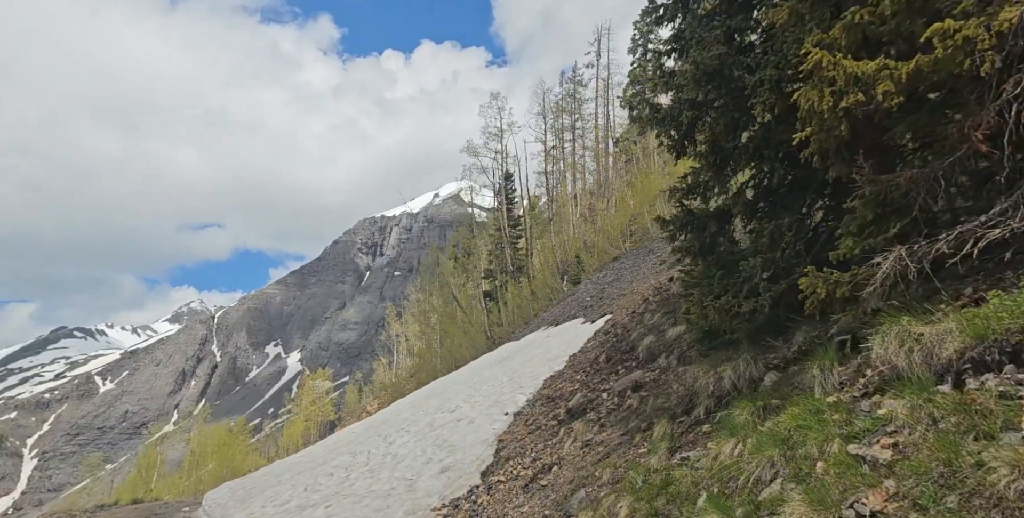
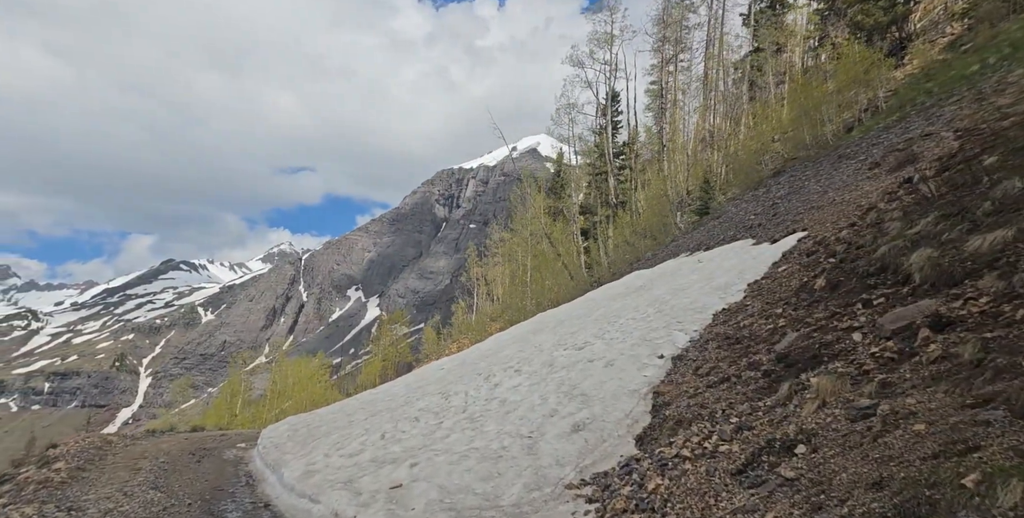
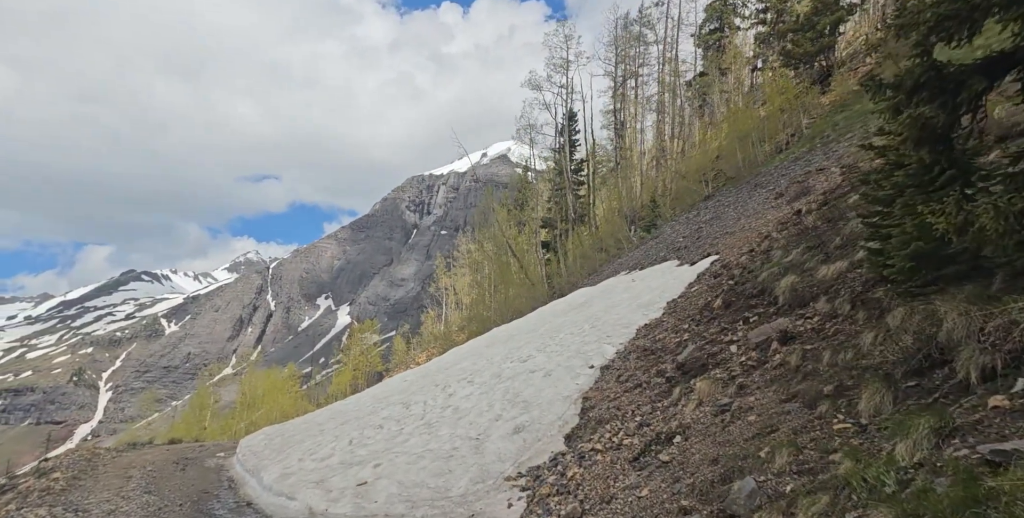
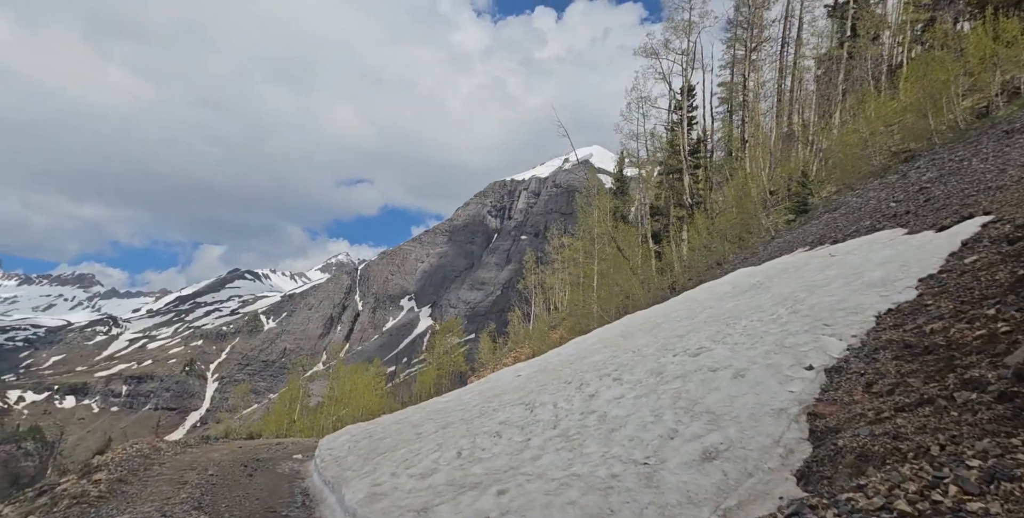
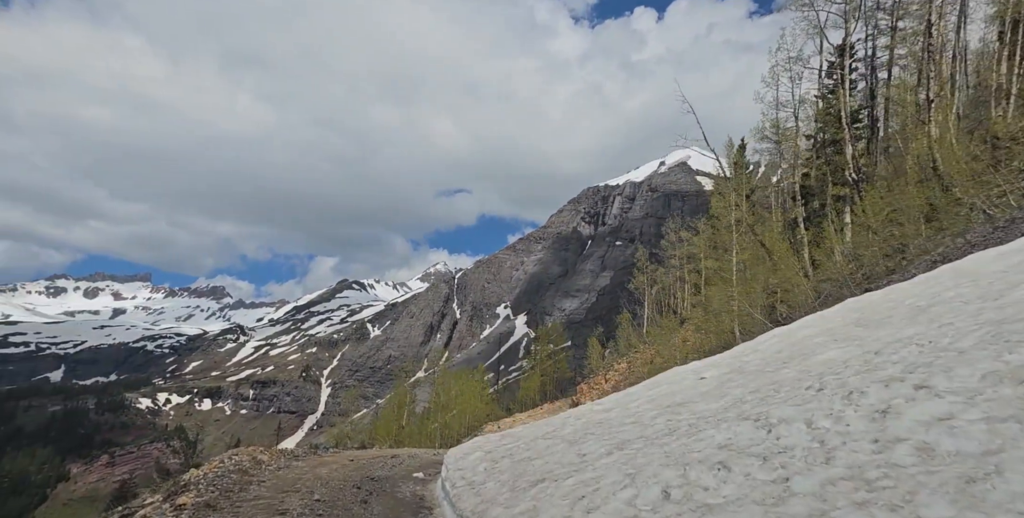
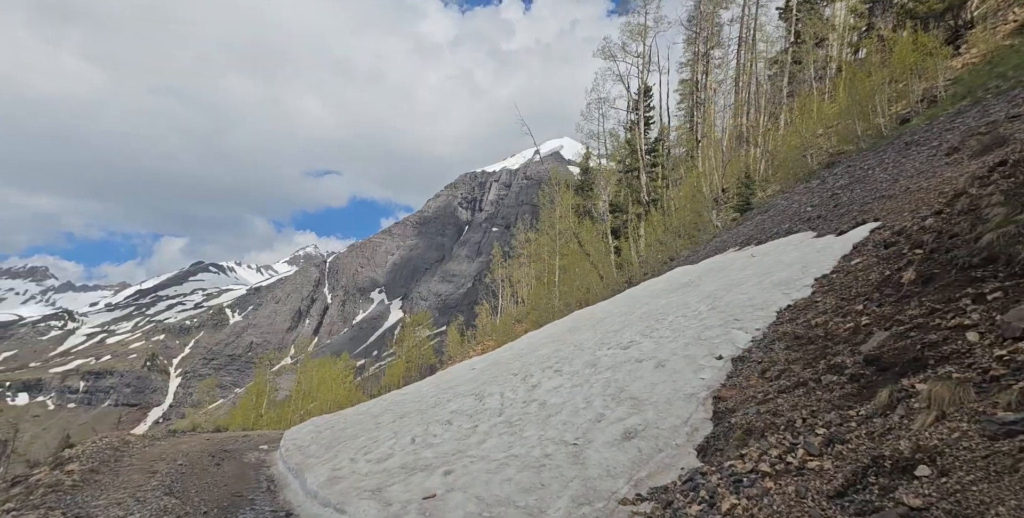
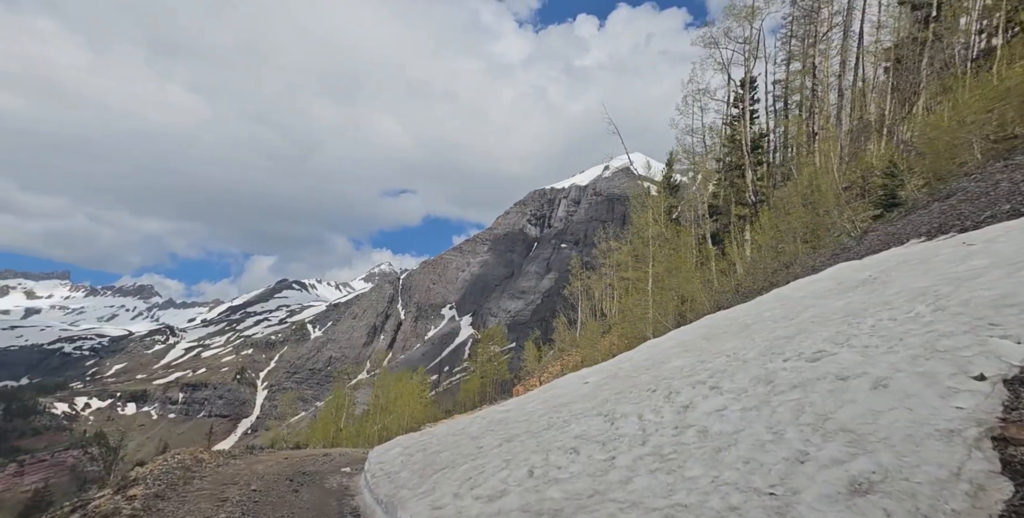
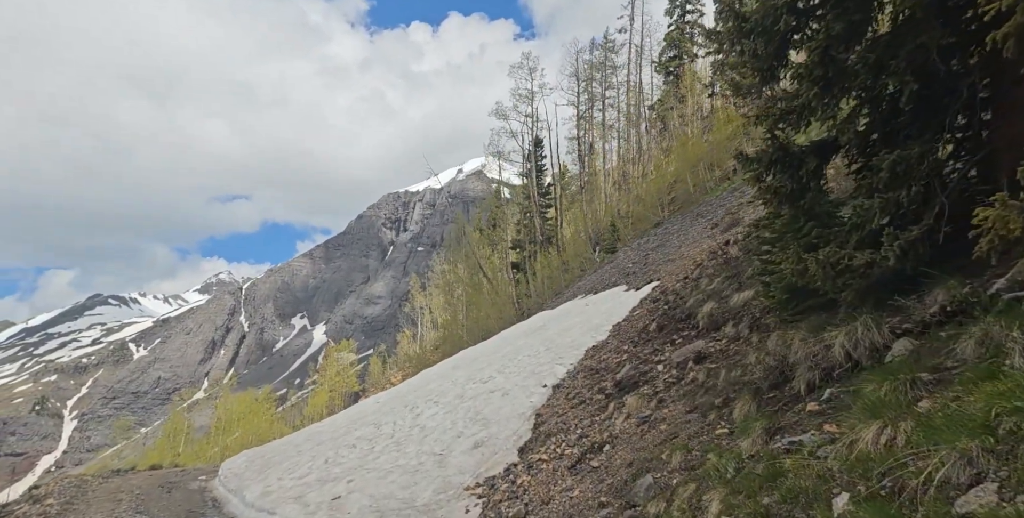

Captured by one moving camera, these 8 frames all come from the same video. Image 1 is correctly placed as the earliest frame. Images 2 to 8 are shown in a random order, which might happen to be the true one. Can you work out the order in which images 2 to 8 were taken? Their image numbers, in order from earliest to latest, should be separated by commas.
8, 3, 2, 6, 4, 7, 5
